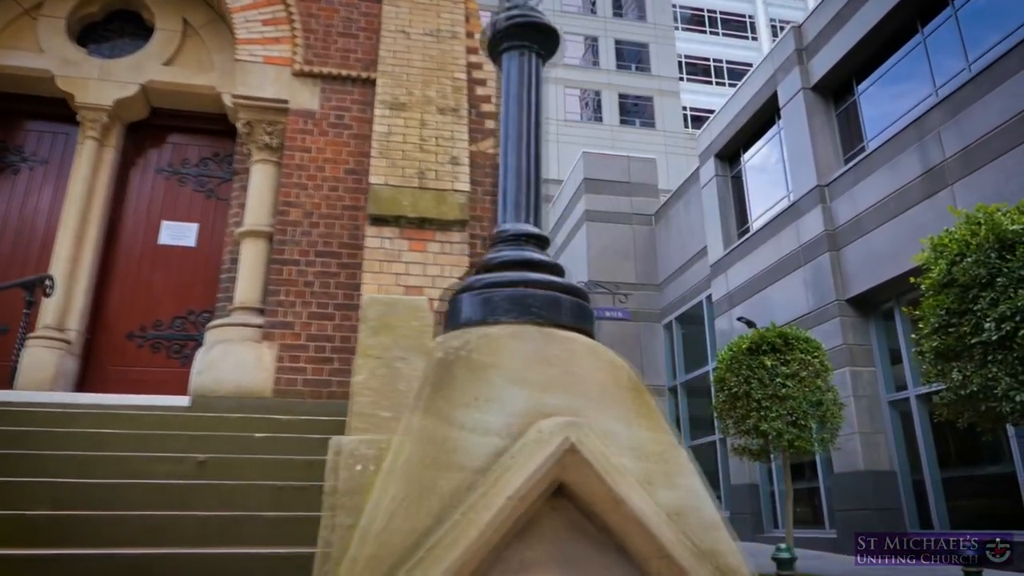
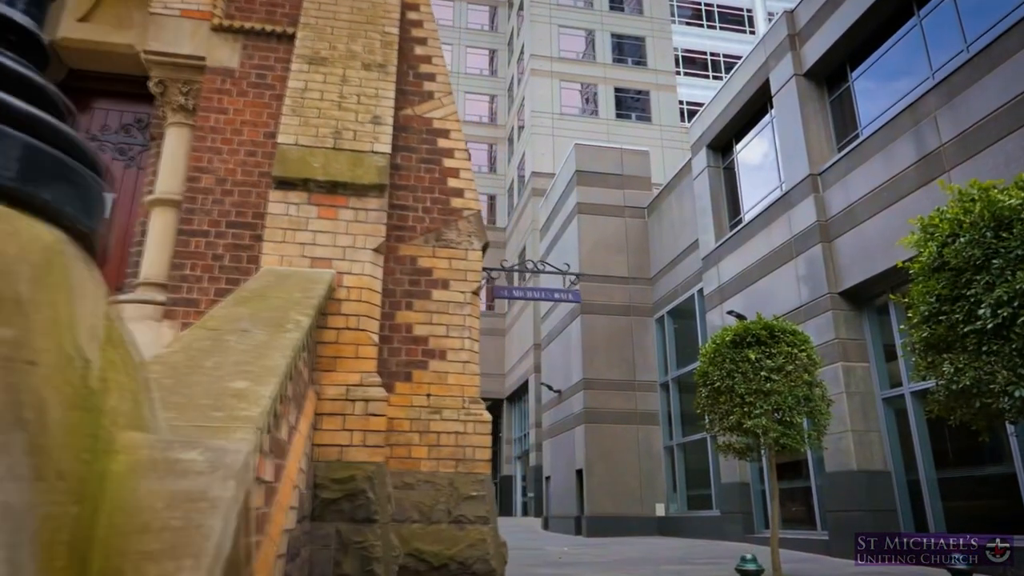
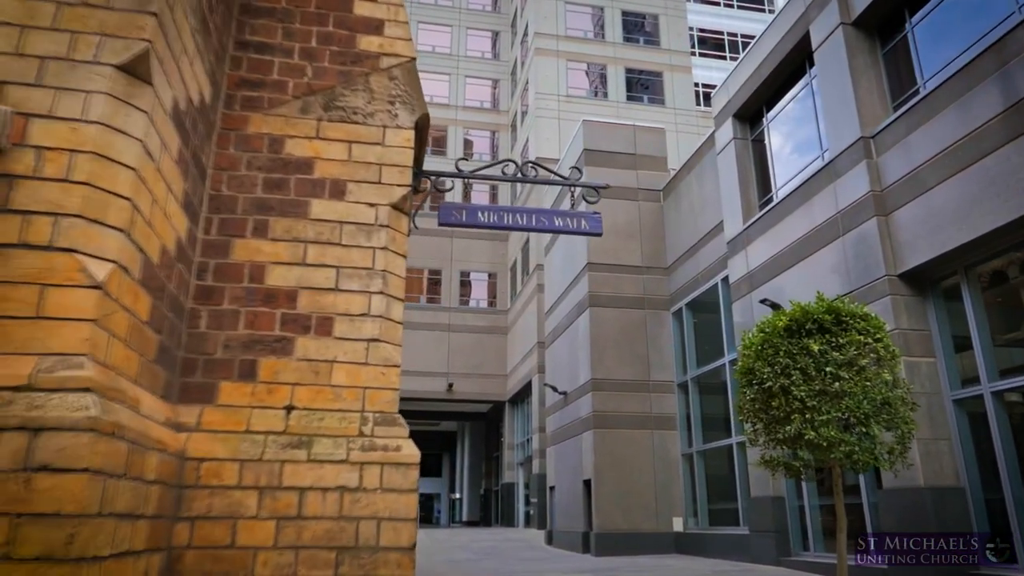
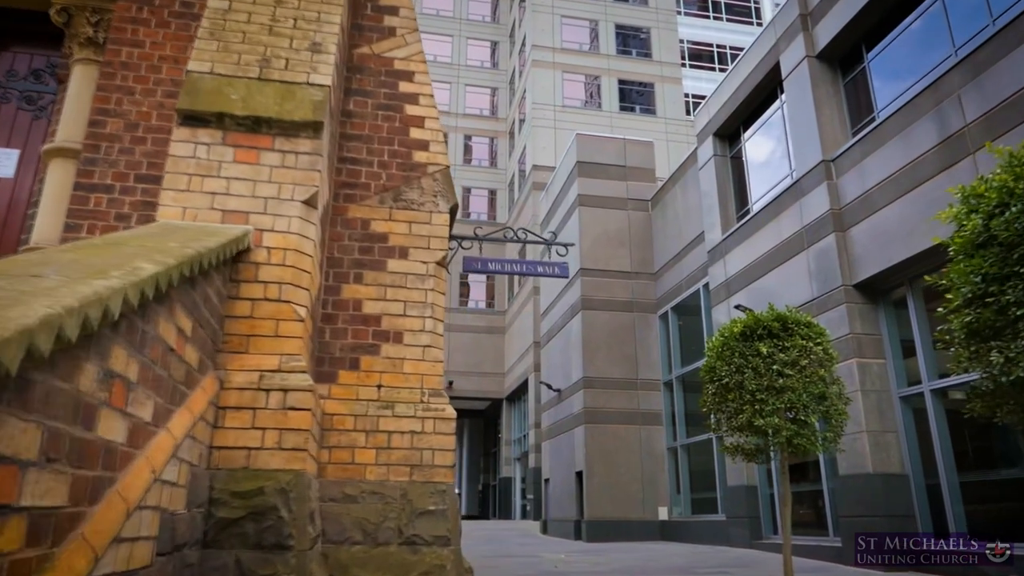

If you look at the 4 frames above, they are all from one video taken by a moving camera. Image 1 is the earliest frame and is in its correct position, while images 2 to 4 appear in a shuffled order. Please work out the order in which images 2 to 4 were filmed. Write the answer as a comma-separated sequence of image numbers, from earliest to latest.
2, 4, 3
